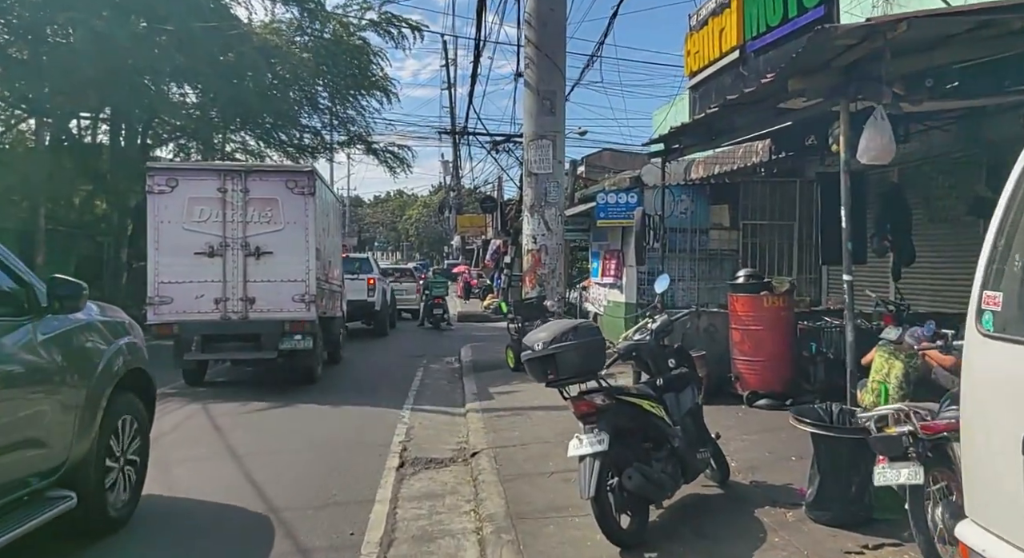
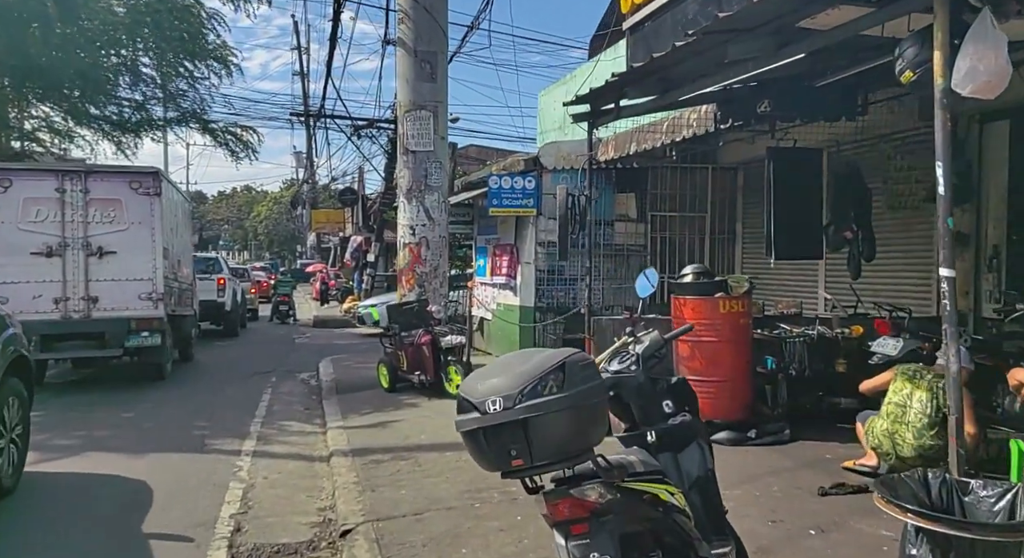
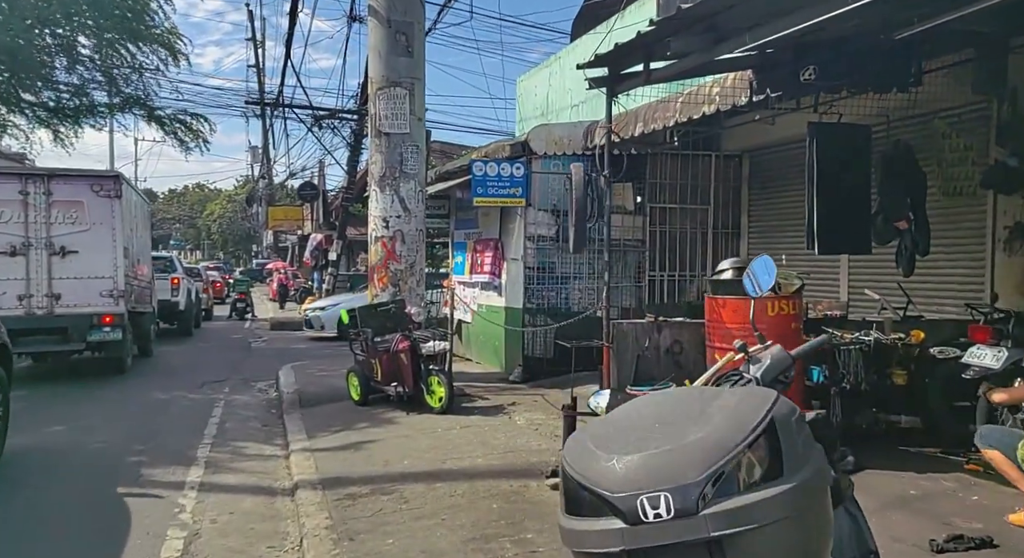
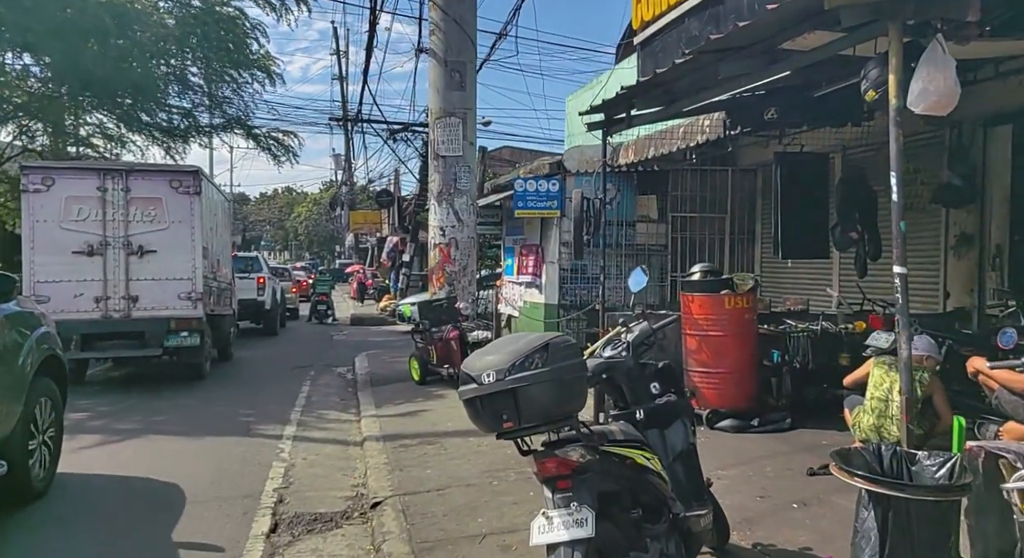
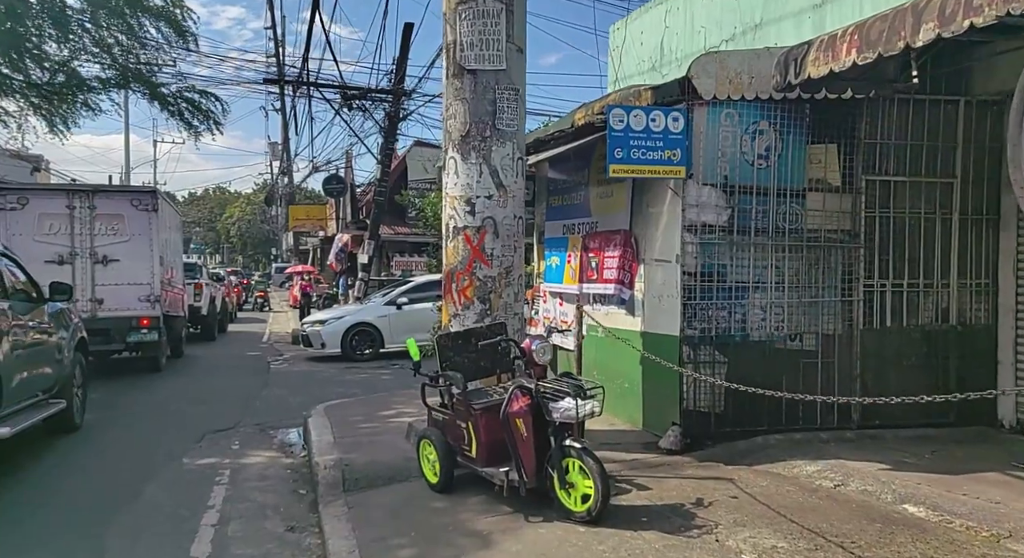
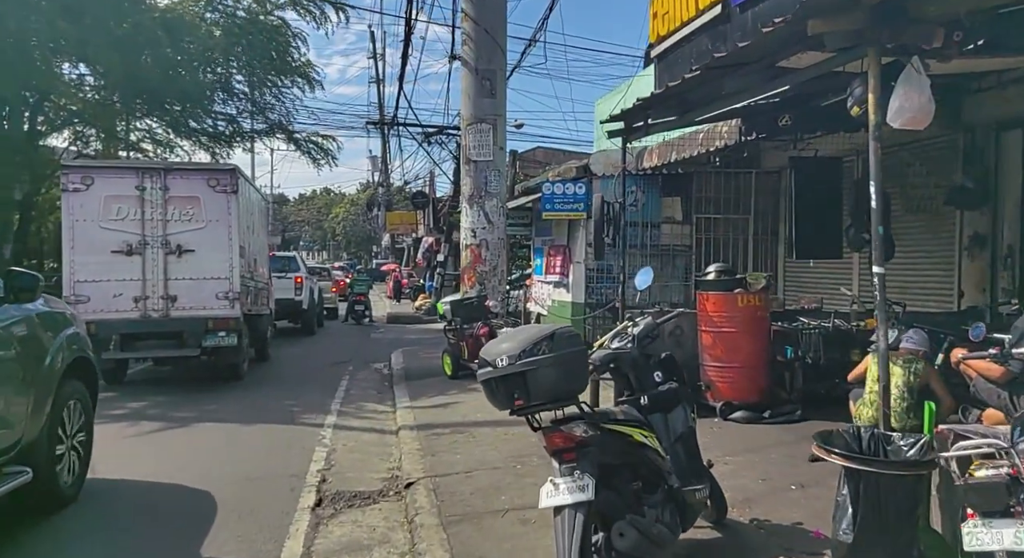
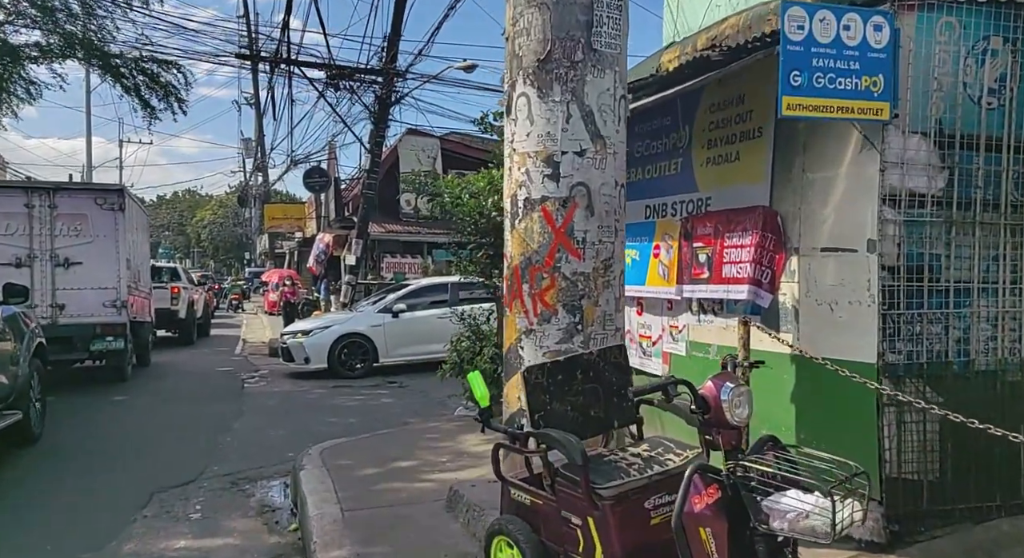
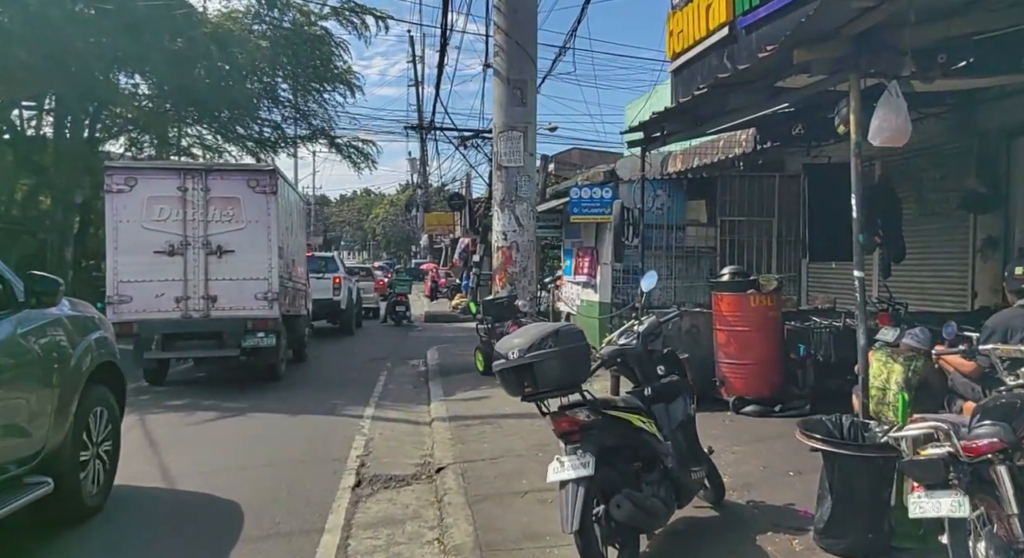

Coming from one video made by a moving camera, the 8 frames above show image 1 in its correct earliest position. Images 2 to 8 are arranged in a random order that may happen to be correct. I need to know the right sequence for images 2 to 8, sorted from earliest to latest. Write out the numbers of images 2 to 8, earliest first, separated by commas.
8, 6, 4, 2, 3, 5, 7
